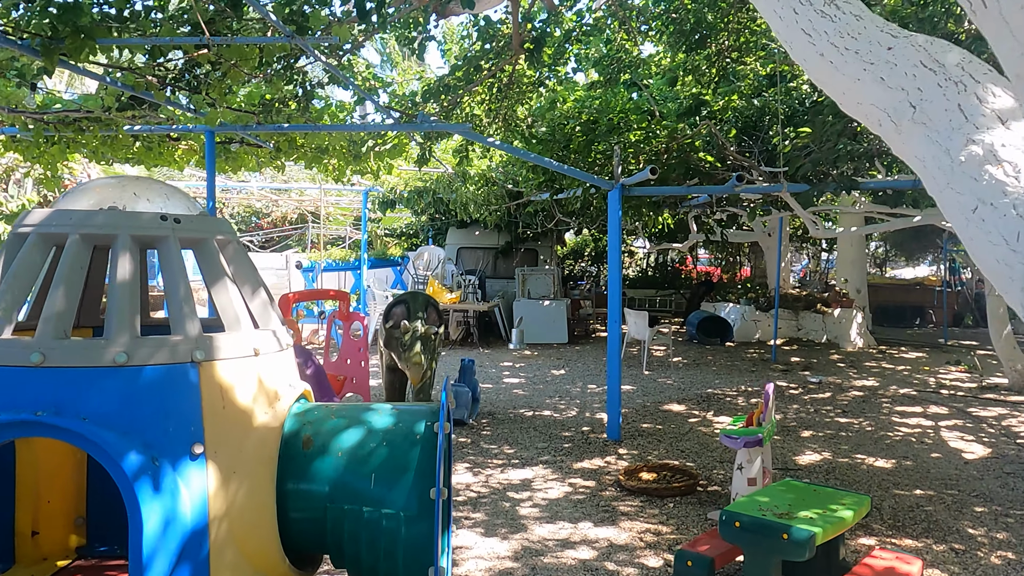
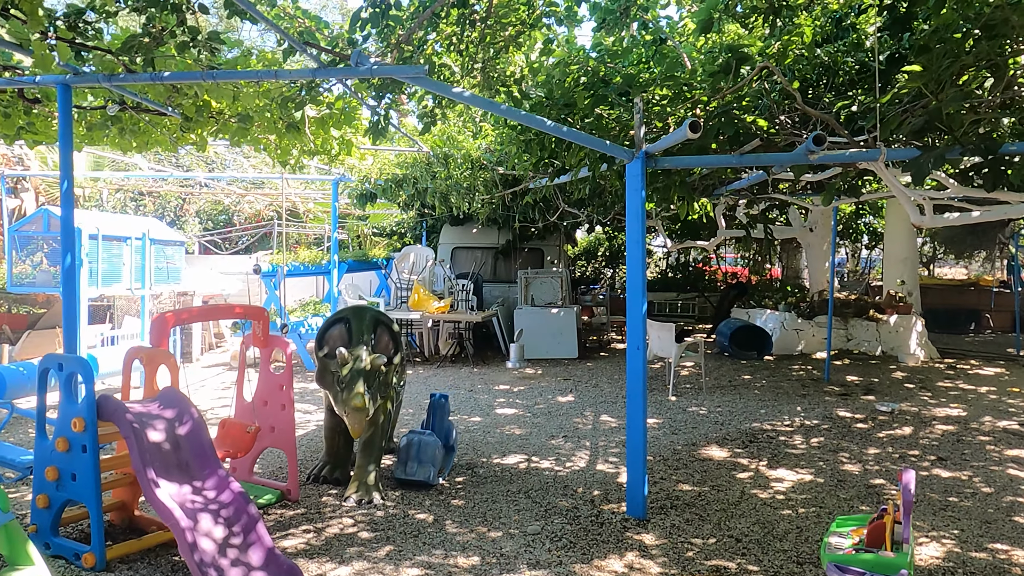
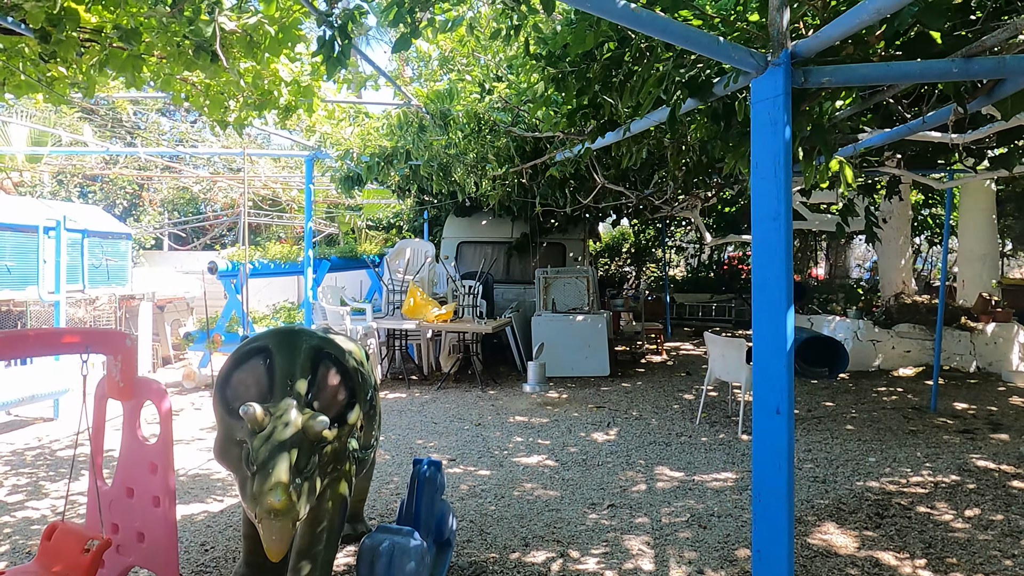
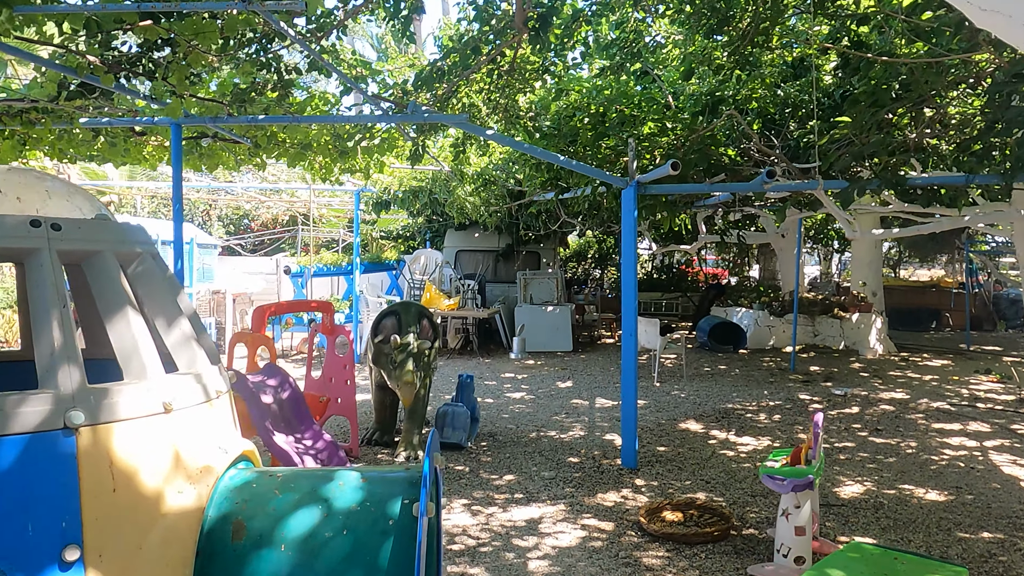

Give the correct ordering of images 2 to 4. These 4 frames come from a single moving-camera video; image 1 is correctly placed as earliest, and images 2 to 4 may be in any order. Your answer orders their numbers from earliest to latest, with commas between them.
4, 2, 3
